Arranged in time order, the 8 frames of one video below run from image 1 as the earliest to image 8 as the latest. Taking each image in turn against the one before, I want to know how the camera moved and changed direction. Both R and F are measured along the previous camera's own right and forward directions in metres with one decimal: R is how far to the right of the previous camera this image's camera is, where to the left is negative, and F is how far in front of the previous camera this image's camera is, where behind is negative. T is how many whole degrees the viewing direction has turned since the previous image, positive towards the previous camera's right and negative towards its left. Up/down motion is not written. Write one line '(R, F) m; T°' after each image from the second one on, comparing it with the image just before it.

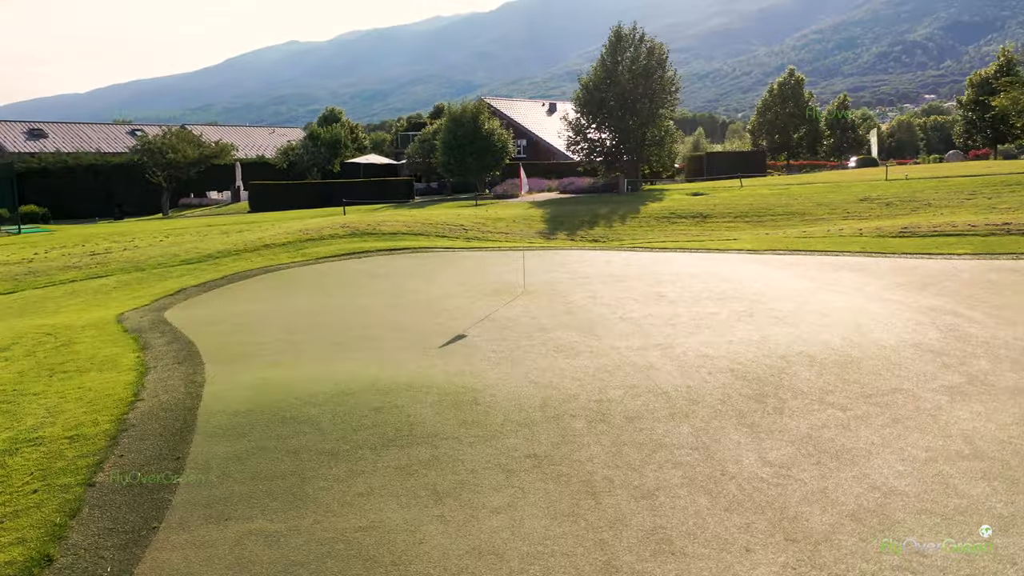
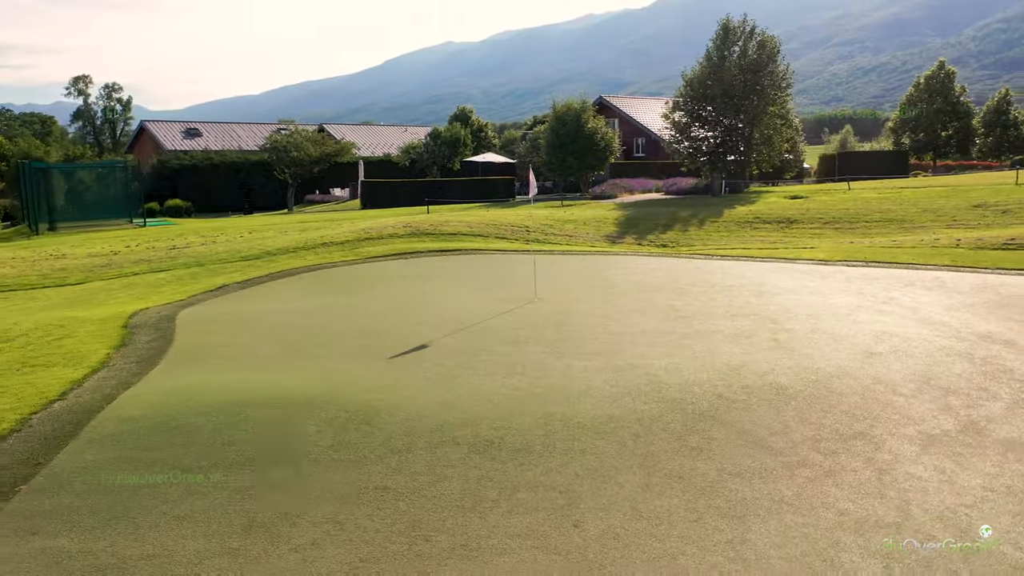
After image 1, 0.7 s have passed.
(+1.7, +0.7) m; -10°
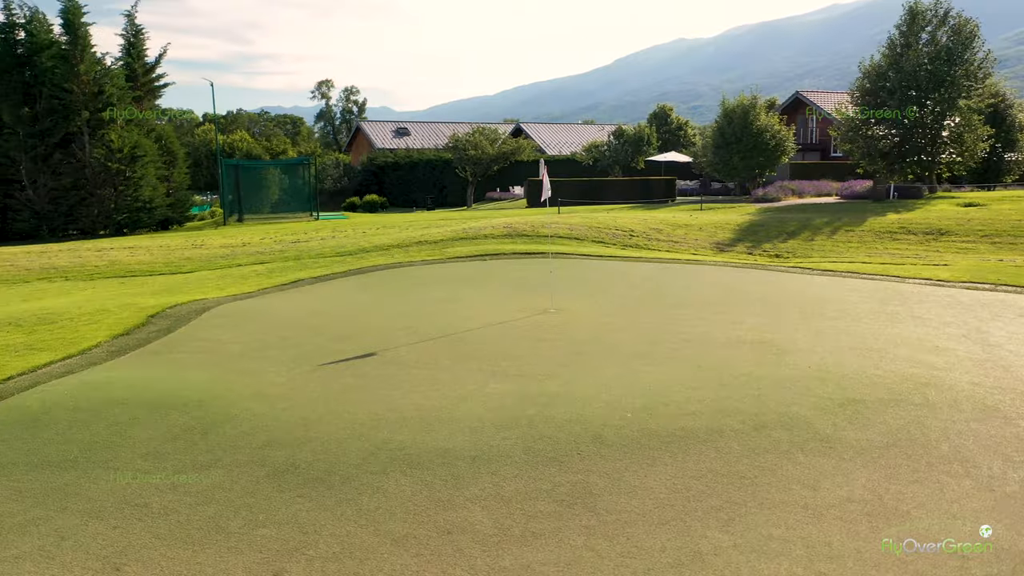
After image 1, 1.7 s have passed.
(+2.4, +0.9) m; -15°
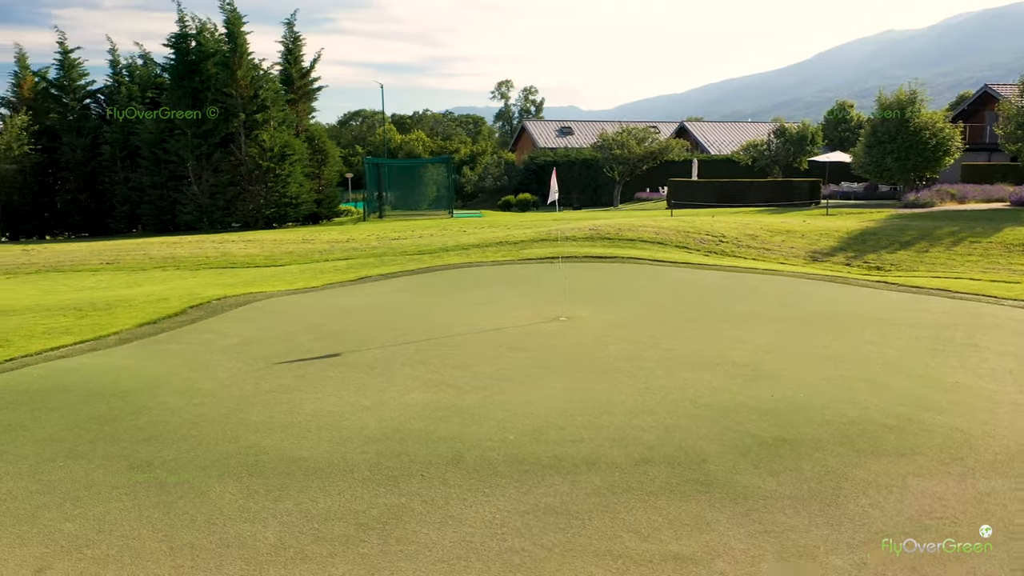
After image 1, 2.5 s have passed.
(+1.9, +0.5) m; -12°
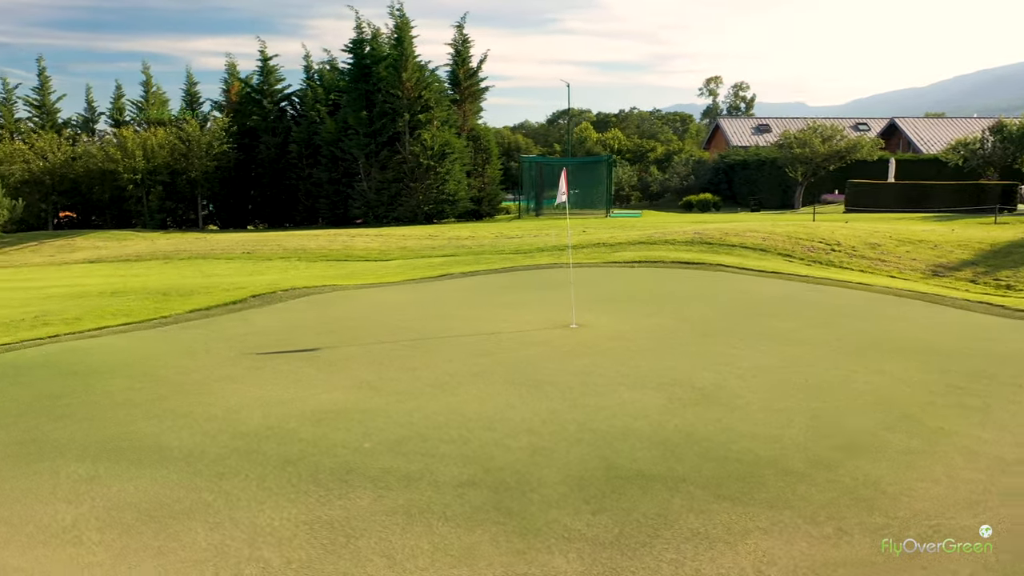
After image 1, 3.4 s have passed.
(+2.1, +0.5) m; -14°
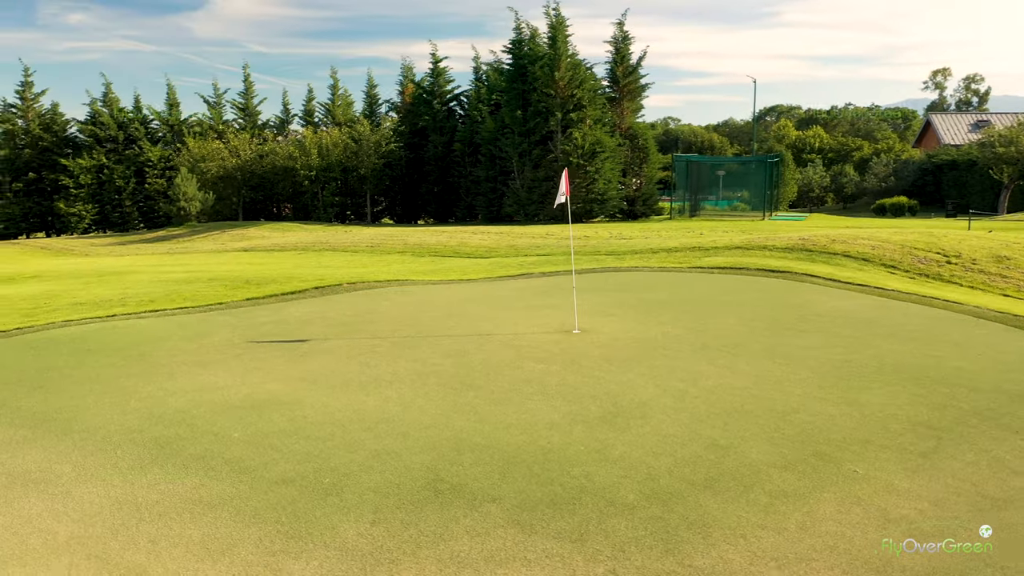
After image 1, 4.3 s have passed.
(+2.1, +0.4) m; -14°
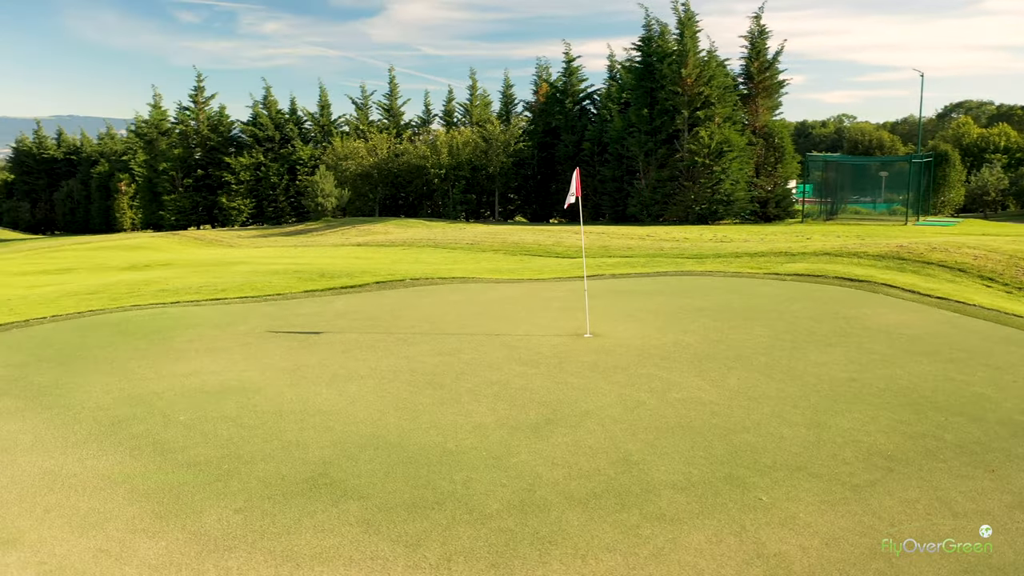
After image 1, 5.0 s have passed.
(+1.5, +0.2) m; -11°
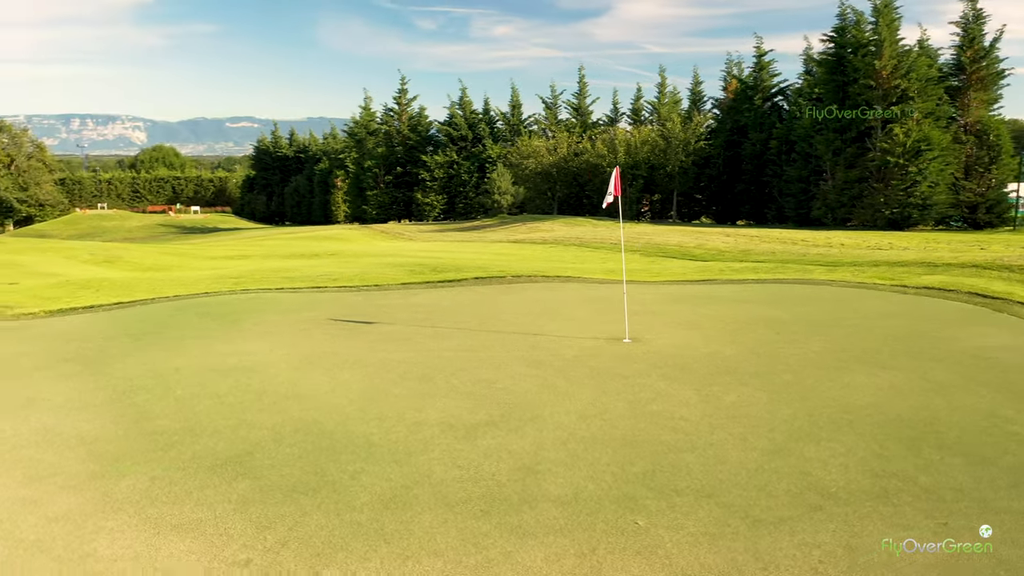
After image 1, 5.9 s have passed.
(+1.7, +0.3) m; -15°
